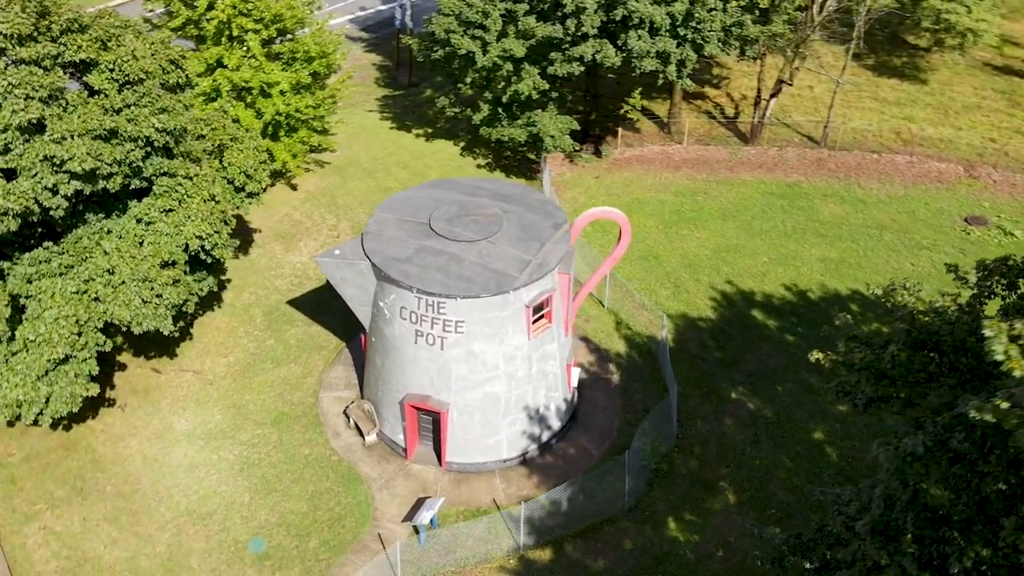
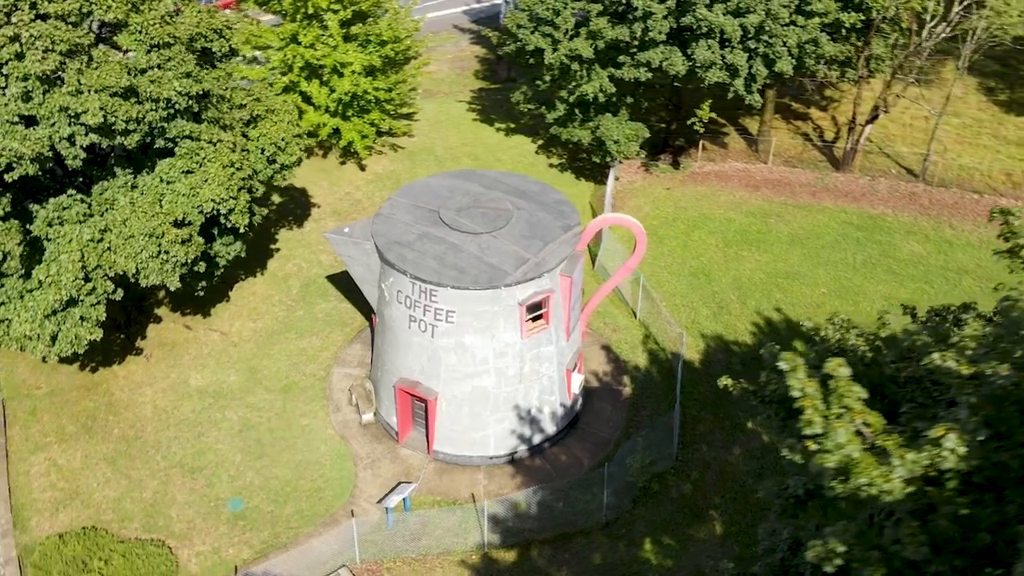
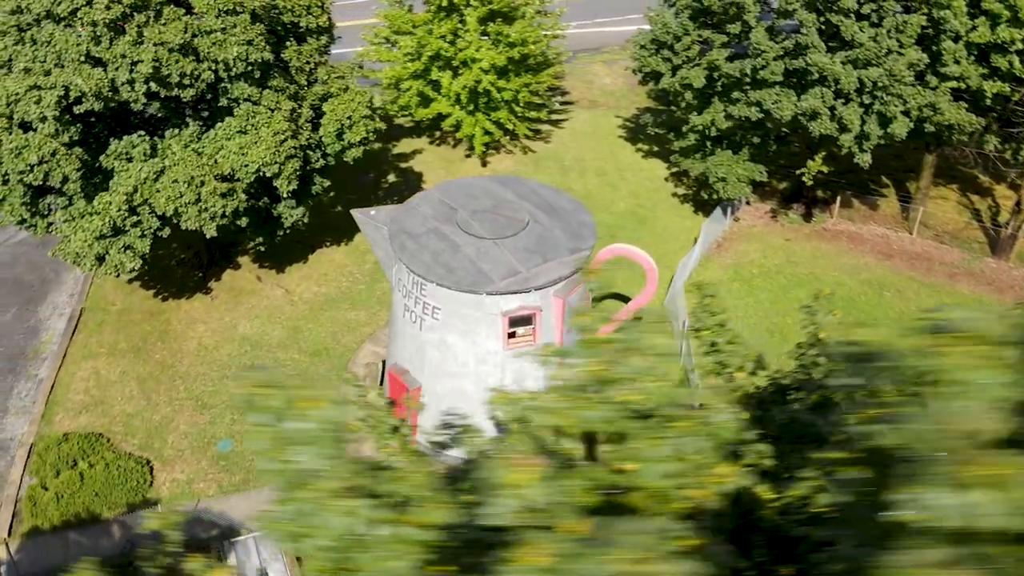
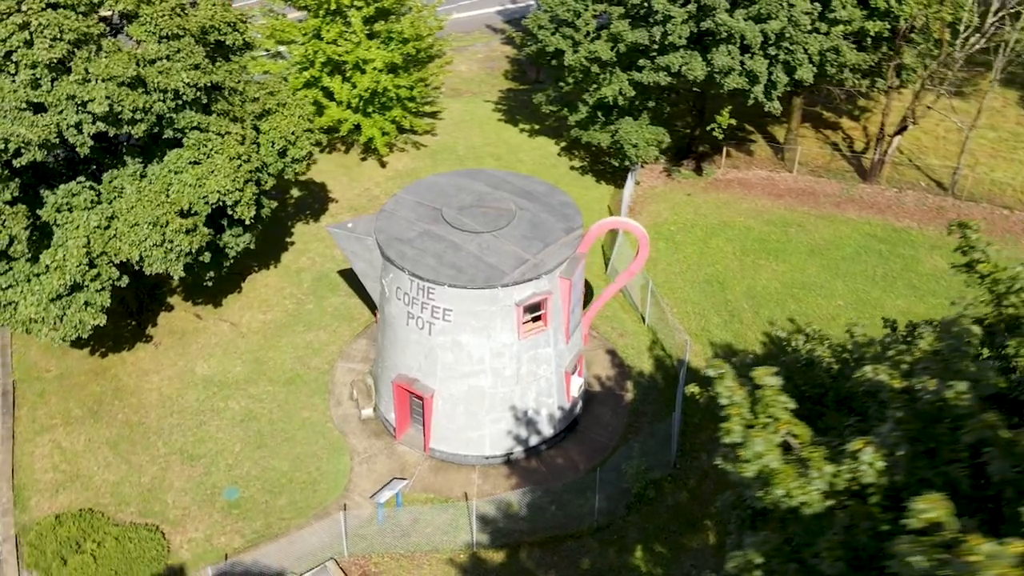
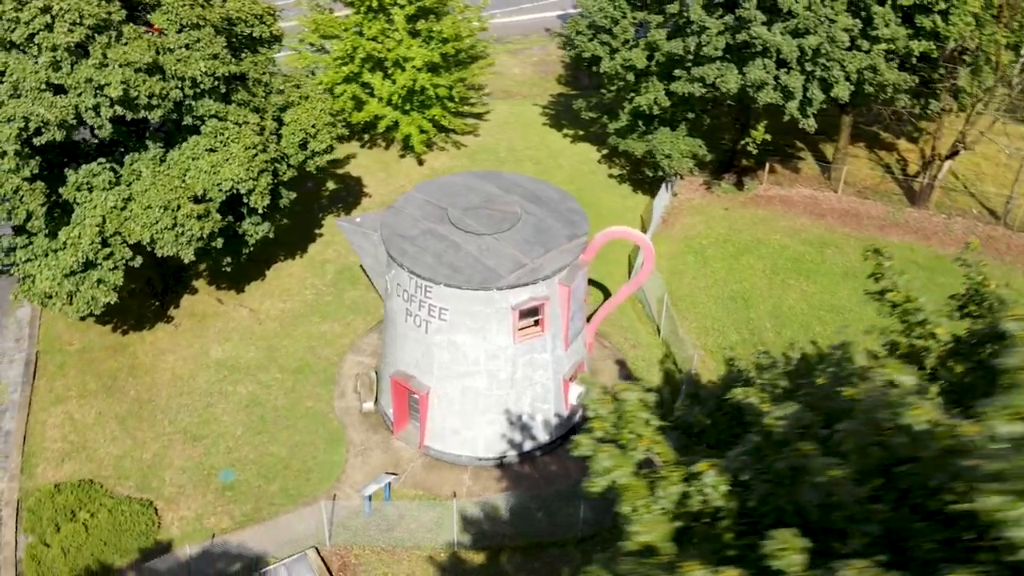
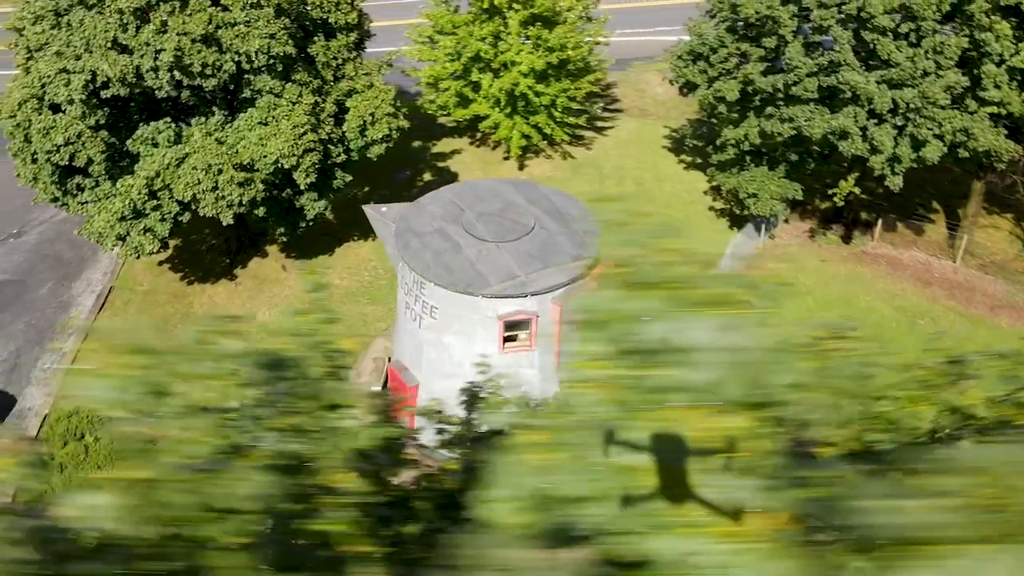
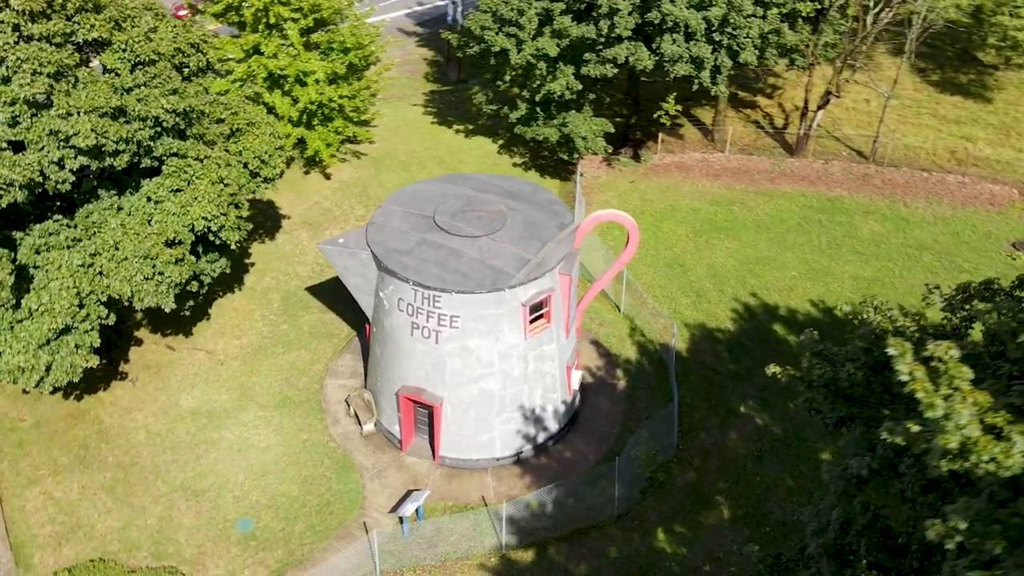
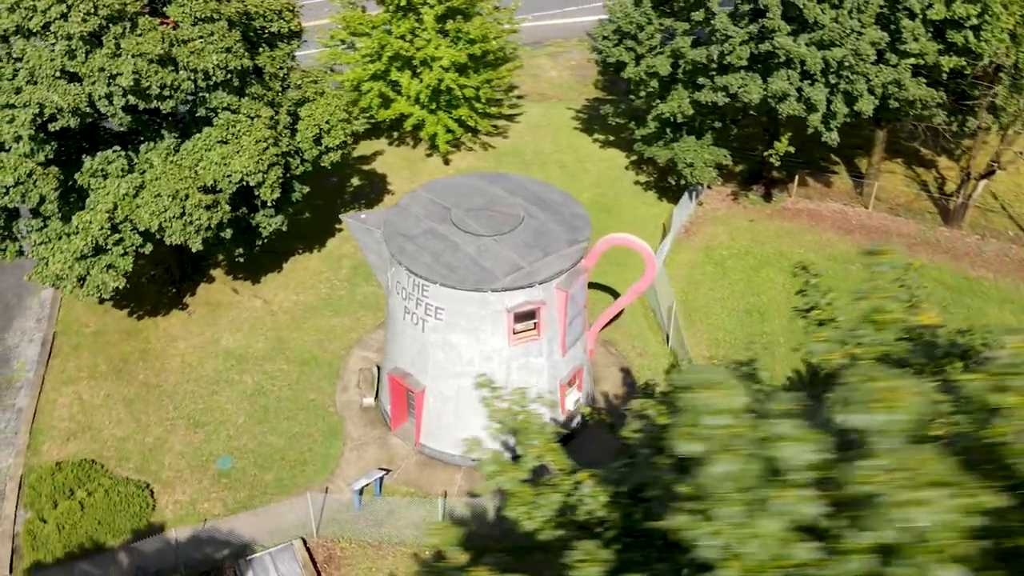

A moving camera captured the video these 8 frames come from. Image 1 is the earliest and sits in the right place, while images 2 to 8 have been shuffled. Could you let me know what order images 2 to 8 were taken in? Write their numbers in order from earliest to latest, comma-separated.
7, 2, 4, 5, 8, 3, 6
